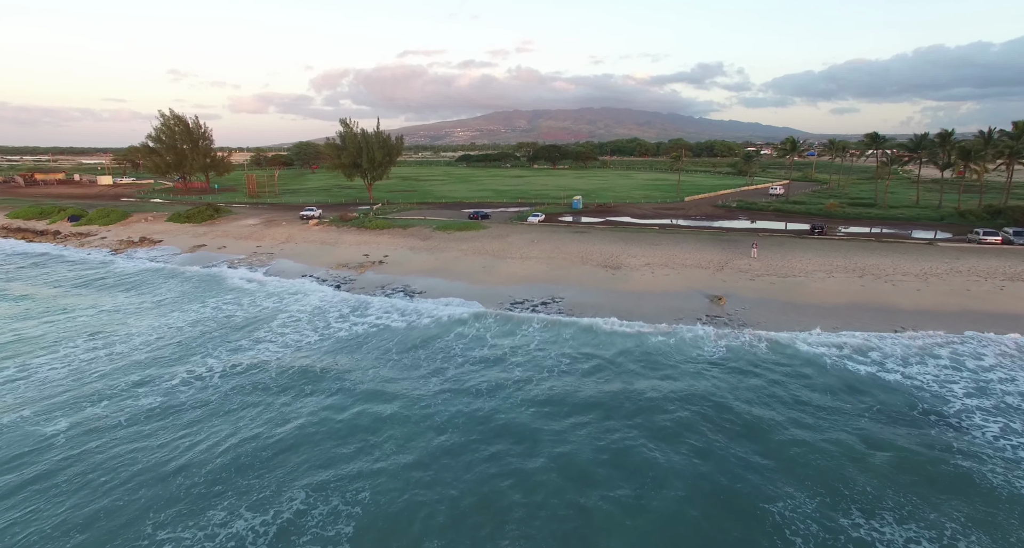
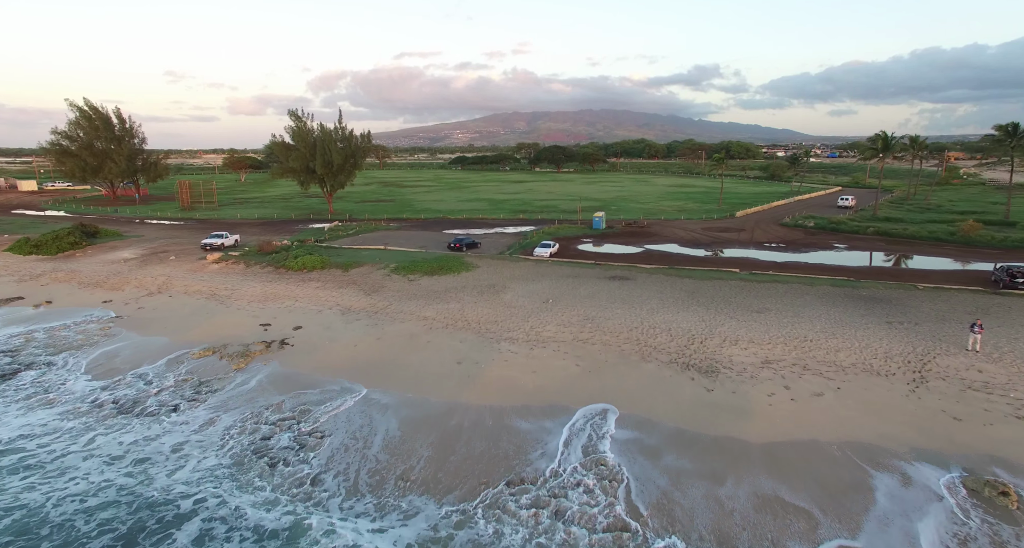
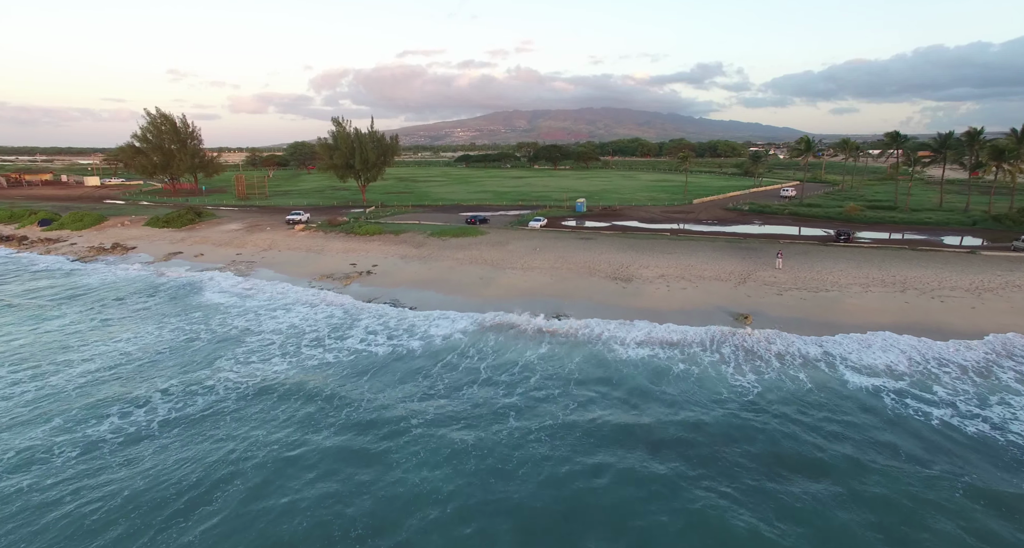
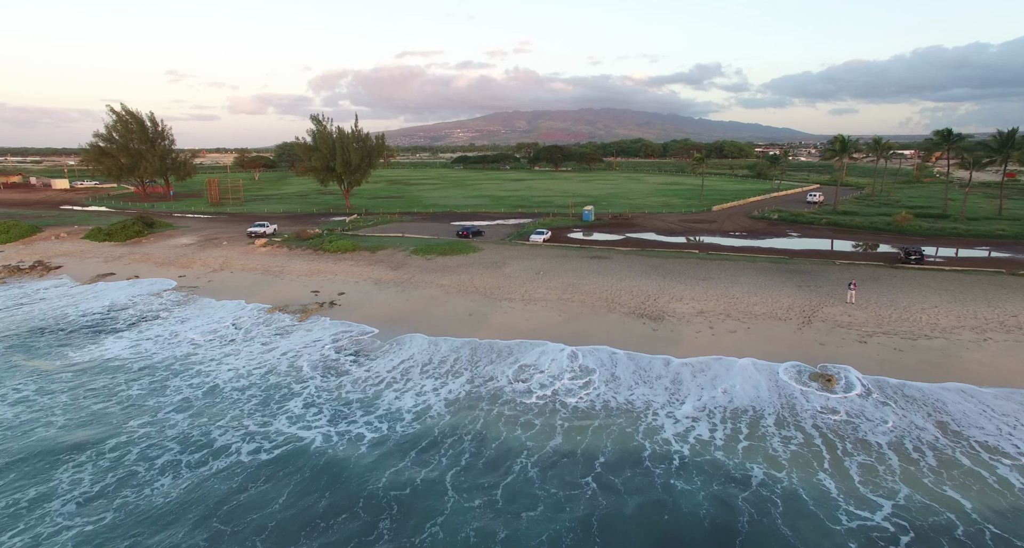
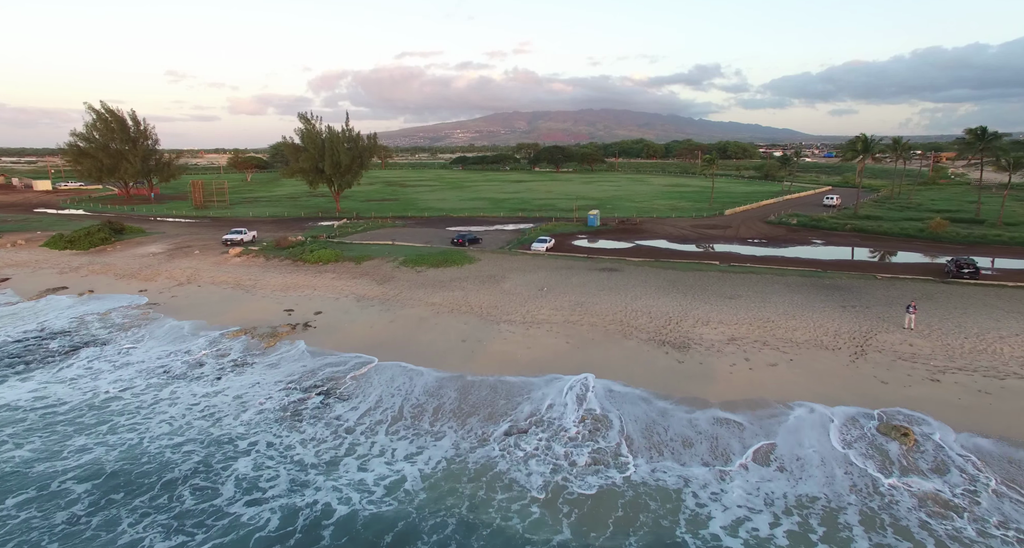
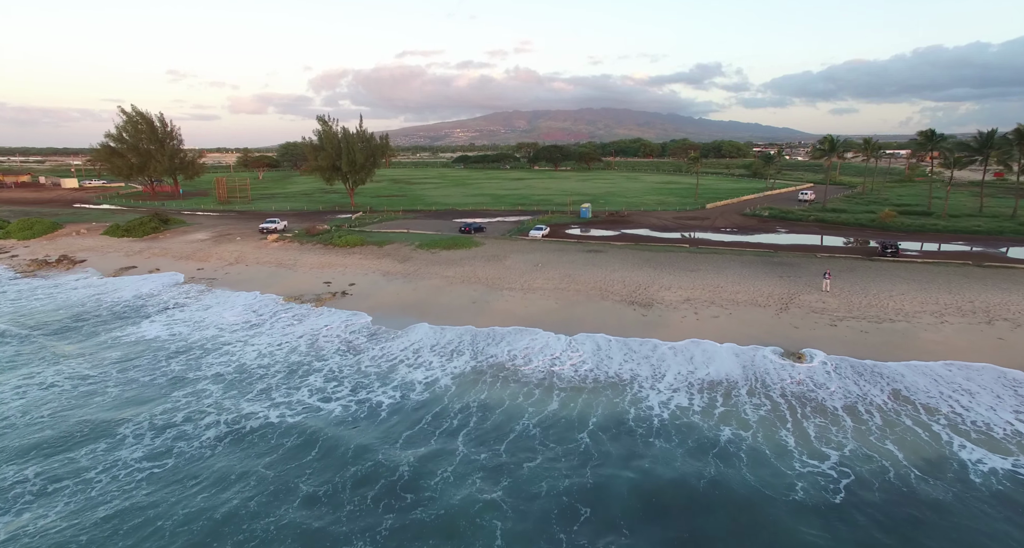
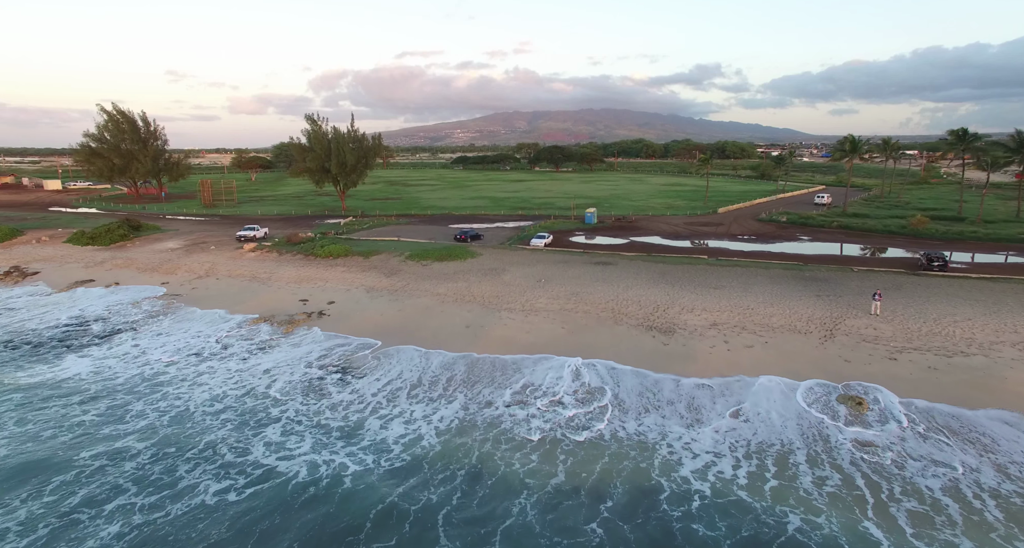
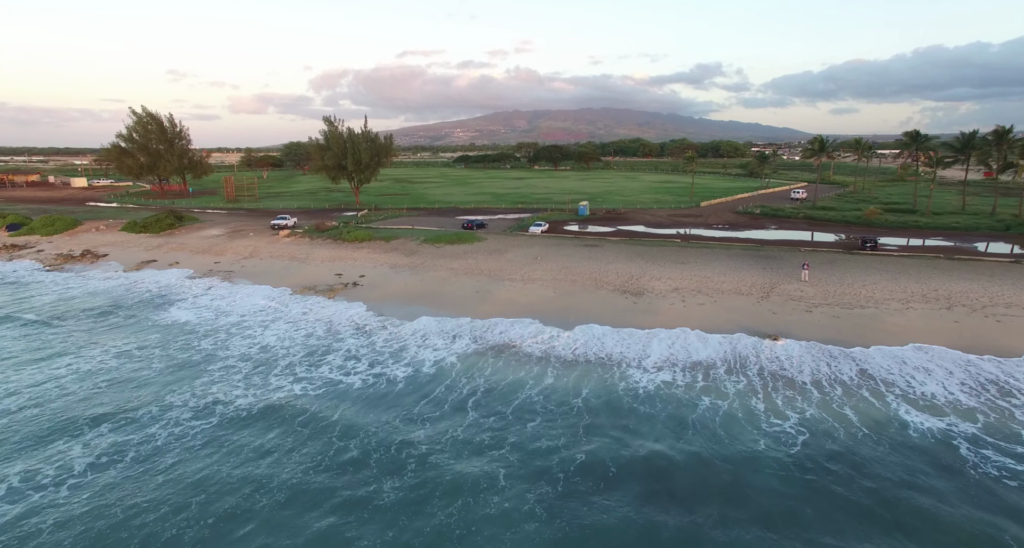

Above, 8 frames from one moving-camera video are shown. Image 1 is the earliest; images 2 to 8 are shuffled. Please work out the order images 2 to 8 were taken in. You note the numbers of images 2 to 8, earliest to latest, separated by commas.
3, 8, 6, 4, 7, 5, 2
